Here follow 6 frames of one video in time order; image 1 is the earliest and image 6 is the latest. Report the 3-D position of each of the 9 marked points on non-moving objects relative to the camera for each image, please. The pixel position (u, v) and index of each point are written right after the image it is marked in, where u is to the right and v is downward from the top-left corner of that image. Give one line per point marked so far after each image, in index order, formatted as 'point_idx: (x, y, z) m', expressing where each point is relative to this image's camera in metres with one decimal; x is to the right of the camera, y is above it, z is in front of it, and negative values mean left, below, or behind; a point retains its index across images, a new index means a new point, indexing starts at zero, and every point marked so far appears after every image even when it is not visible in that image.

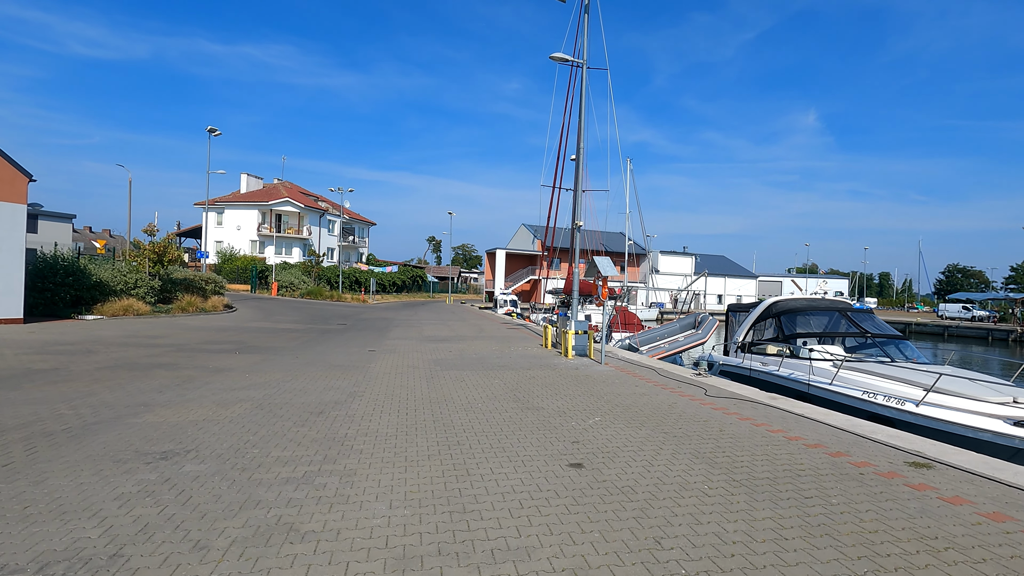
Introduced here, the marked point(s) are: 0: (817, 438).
0: (+4.0, -2.0, +7.1) m
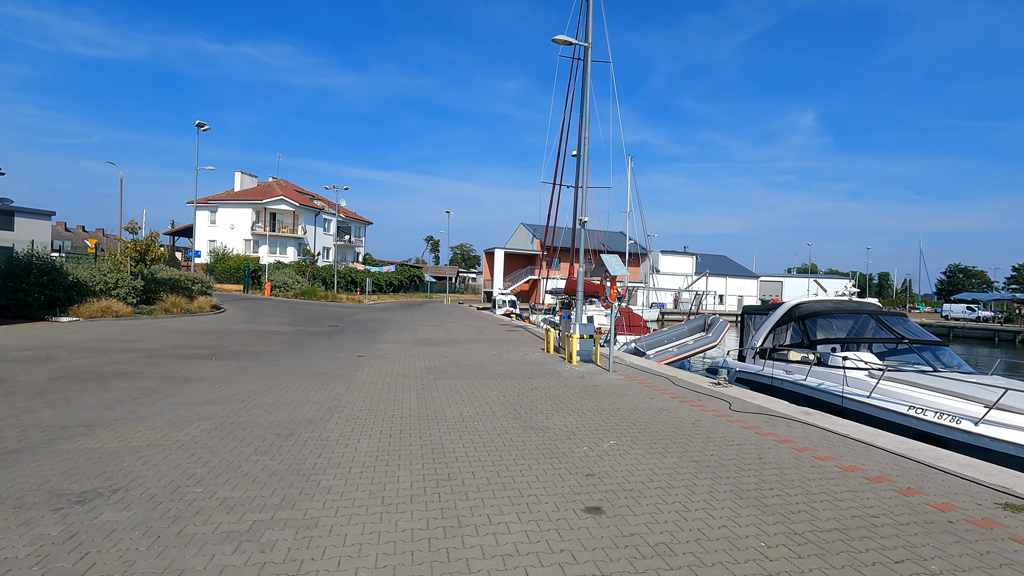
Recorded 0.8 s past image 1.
0: (+4.0, -2.0, +6.0) m
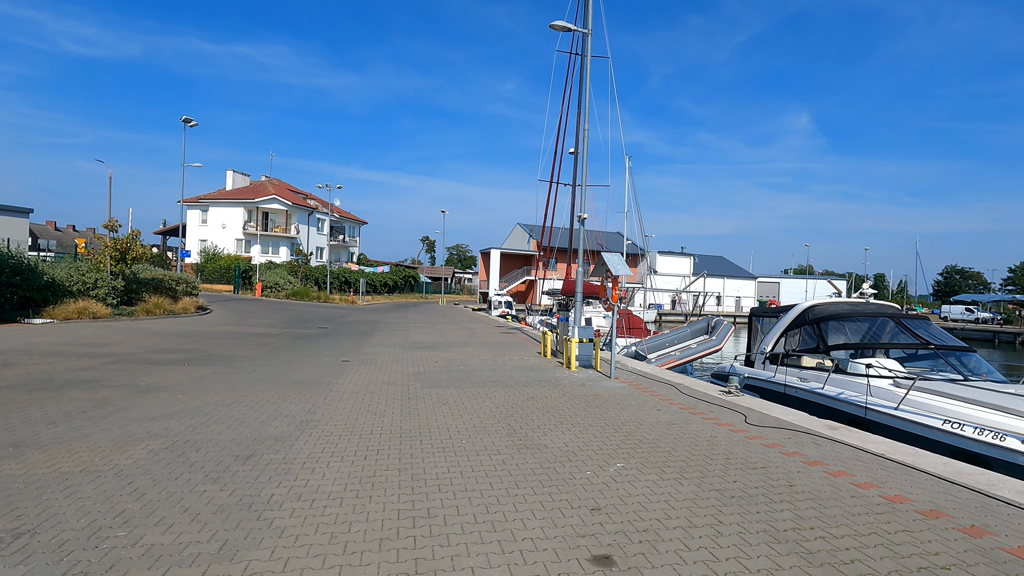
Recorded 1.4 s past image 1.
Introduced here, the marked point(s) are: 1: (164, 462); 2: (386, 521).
0: (+4.0, -2.0, +5.1) m
1: (-3.8, -1.9, +5.9) m
2: (-1.1, -2.0, +4.5) m
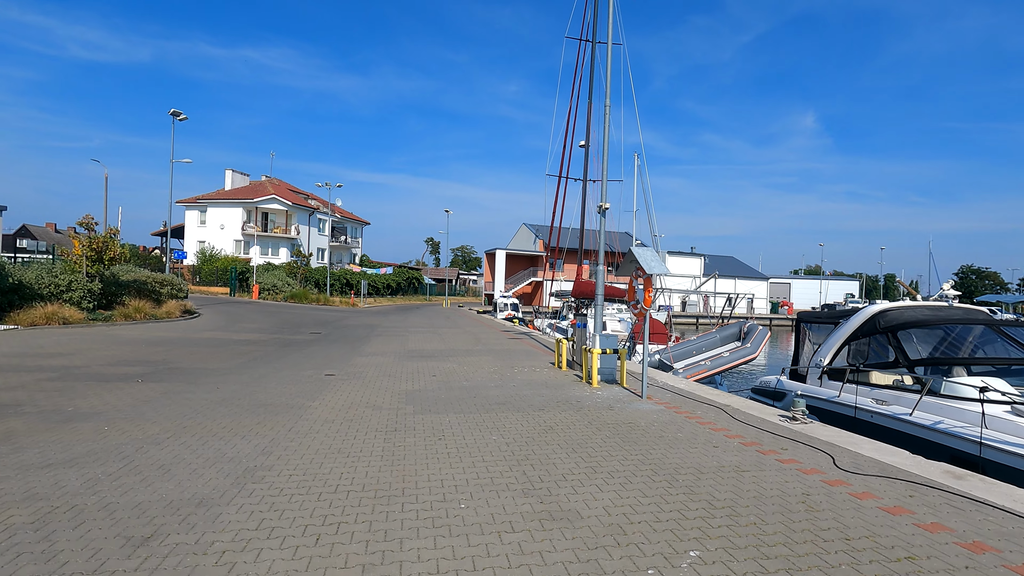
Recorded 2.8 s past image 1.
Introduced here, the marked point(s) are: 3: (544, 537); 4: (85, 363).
0: (+4.1, -2.0, +3.1) m
1: (-3.6, -1.9, +3.9) m
2: (-0.9, -2.0, +2.6) m
3: (+0.2, -2.0, +4.3) m
4: (-10.2, -1.8, +12.8) m
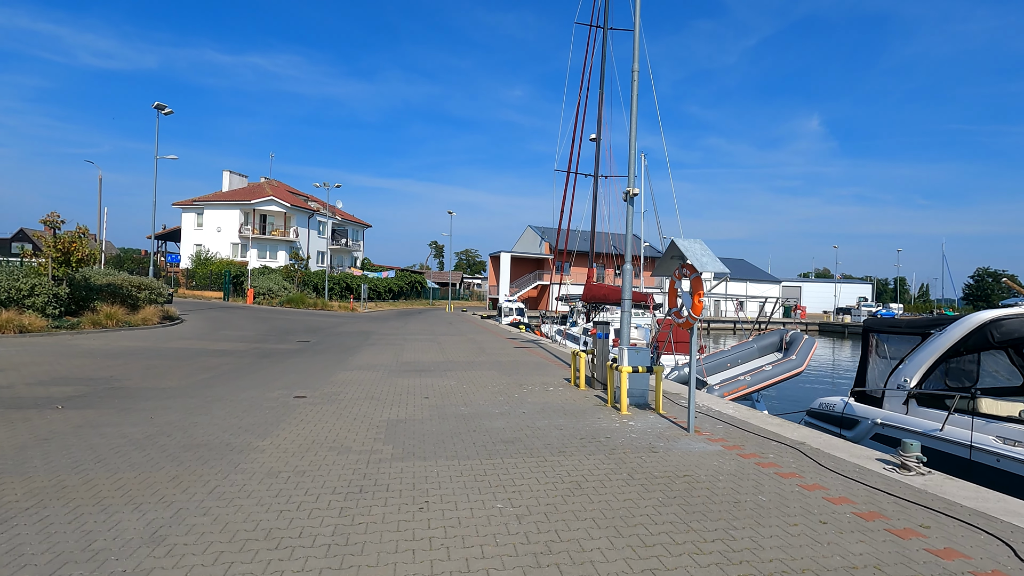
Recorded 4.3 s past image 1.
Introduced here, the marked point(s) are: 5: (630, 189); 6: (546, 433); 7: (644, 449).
0: (+4.2, -2.0, +0.9) m
1: (-3.5, -1.9, +1.8) m
2: (-0.8, -2.0, +0.4) m
3: (+0.3, -2.0, +2.1) m
4: (-10.0, -1.9, +10.8) m
5: (+2.4, +2.0, +10.9) m
6: (+0.5, -2.0, +7.6) m
7: (+1.7, -2.1, +6.9) m
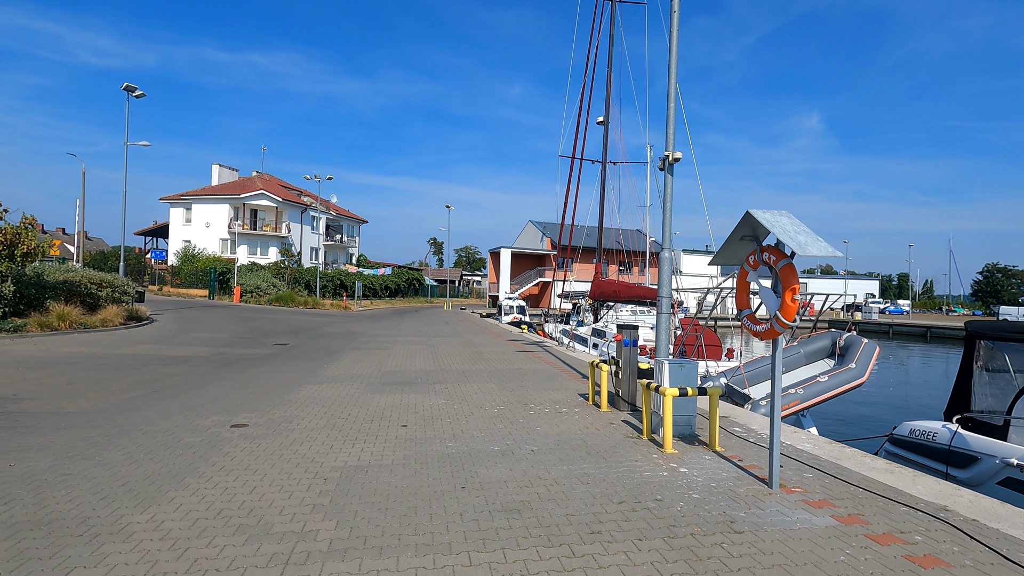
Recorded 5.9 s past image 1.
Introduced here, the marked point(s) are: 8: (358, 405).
0: (+4.3, -2.0, -1.5) m
1: (-3.5, -1.9, -0.6) m
2: (-0.8, -1.9, -2.0) m
3: (+0.4, -1.9, -0.2) m
4: (-9.9, -1.8, +8.4) m
5: (+2.4, +2.1, +8.6) m
6: (+0.5, -2.0, +5.2) m
7: (+1.8, -2.0, +4.6) m
8: (-2.6, -2.0, +9.2) m
